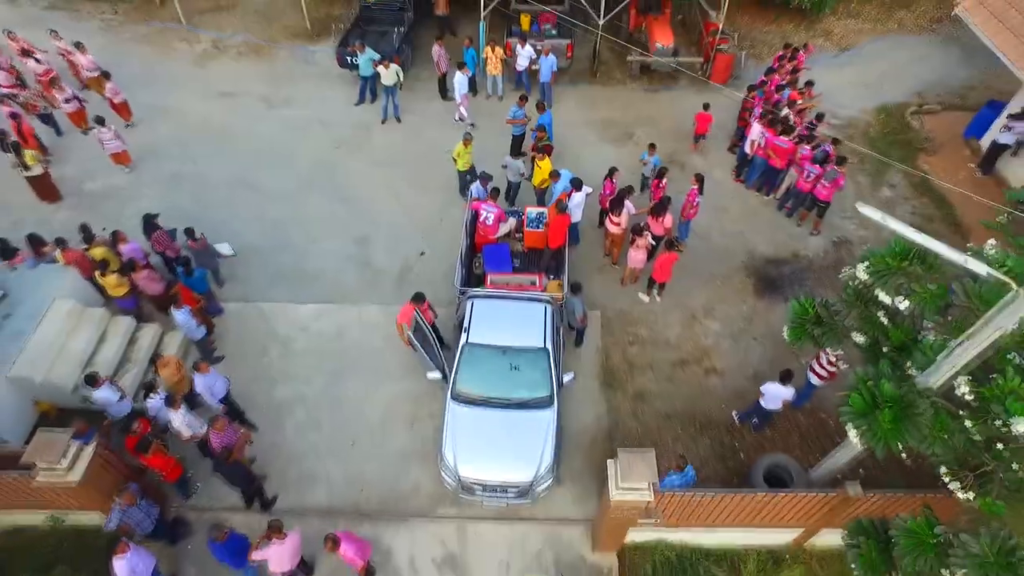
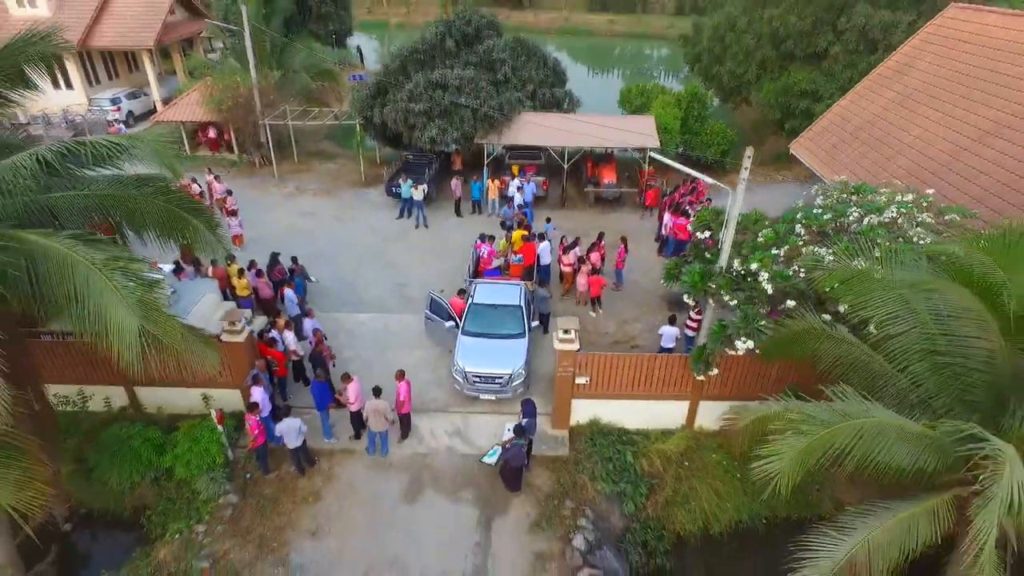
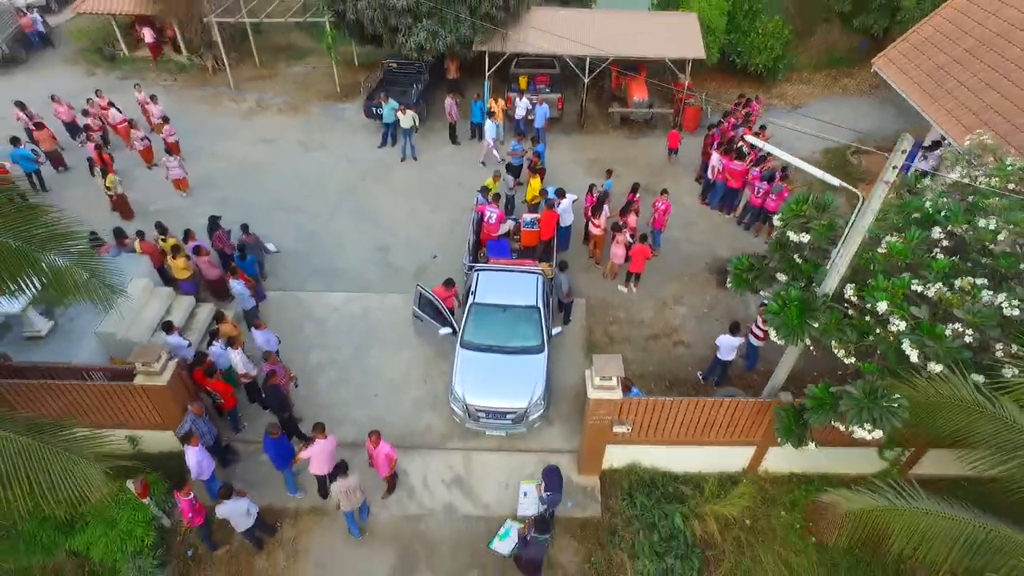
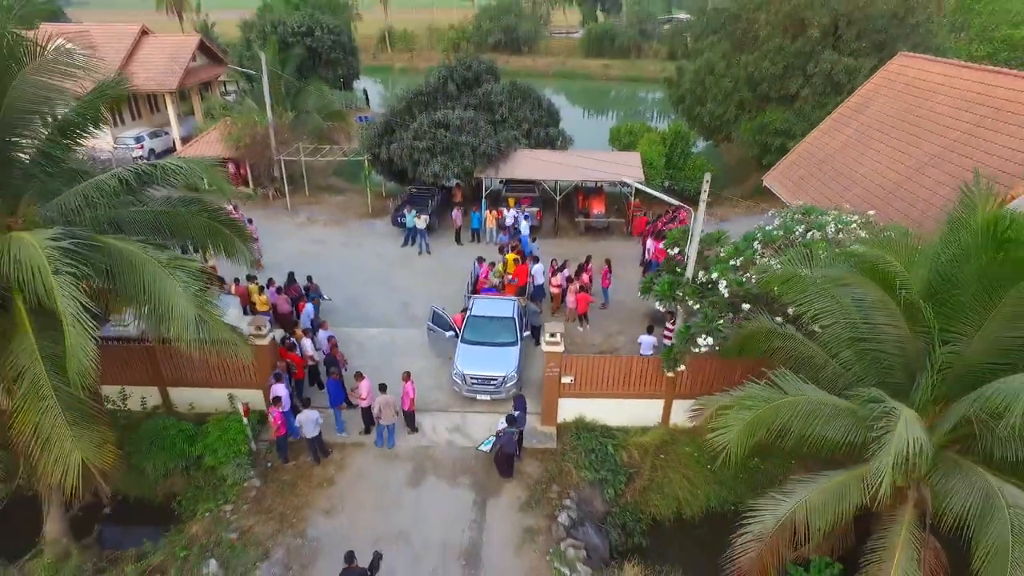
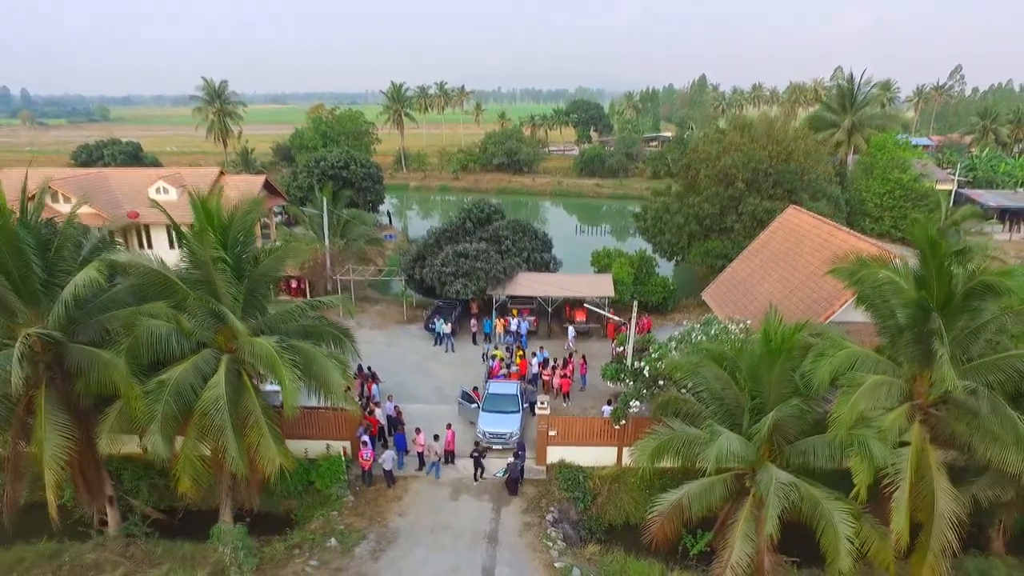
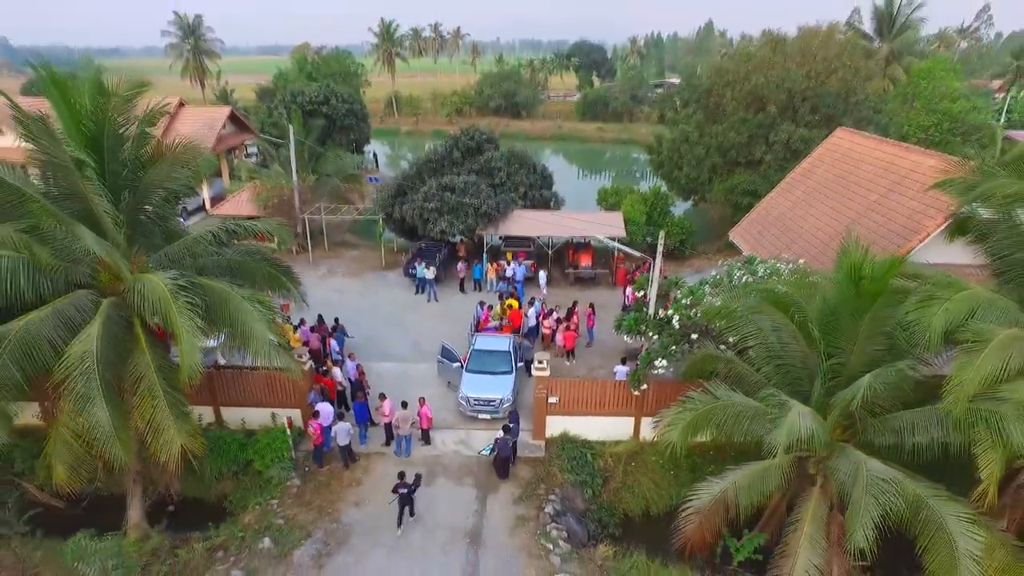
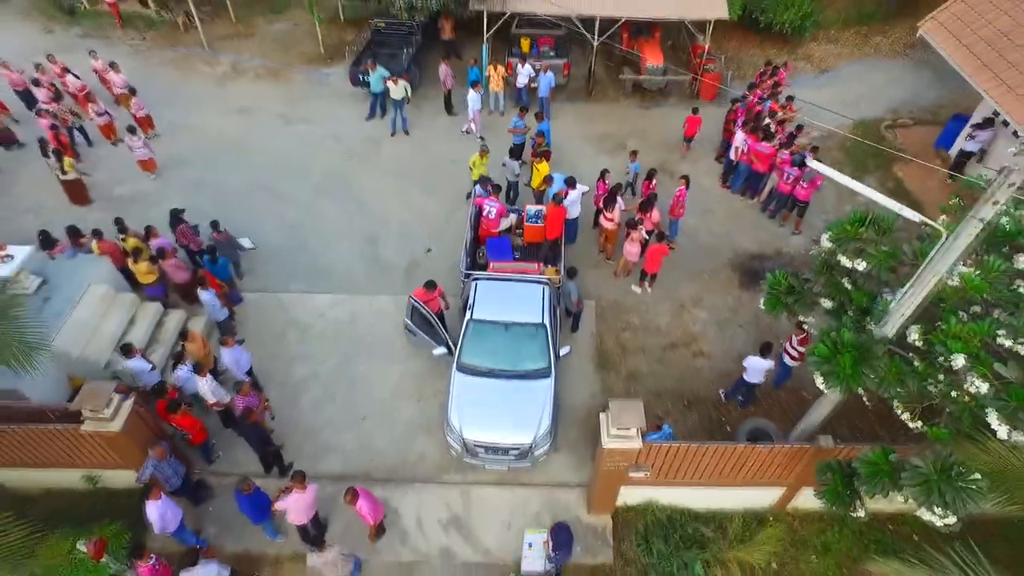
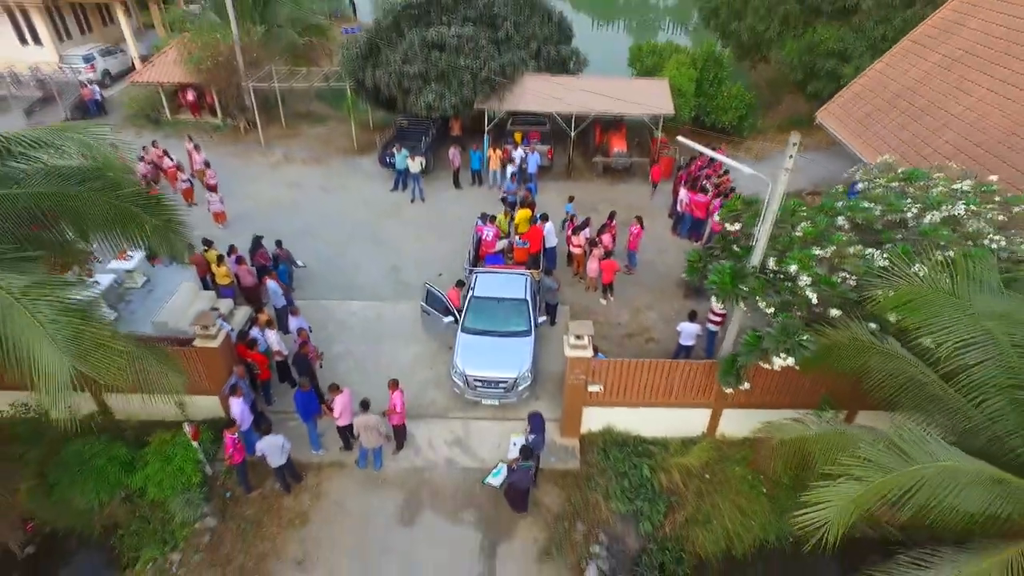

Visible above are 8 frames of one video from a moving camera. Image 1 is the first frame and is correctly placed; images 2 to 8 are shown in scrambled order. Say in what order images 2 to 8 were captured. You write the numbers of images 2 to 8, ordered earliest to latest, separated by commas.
7, 3, 8, 2, 4, 6, 5
